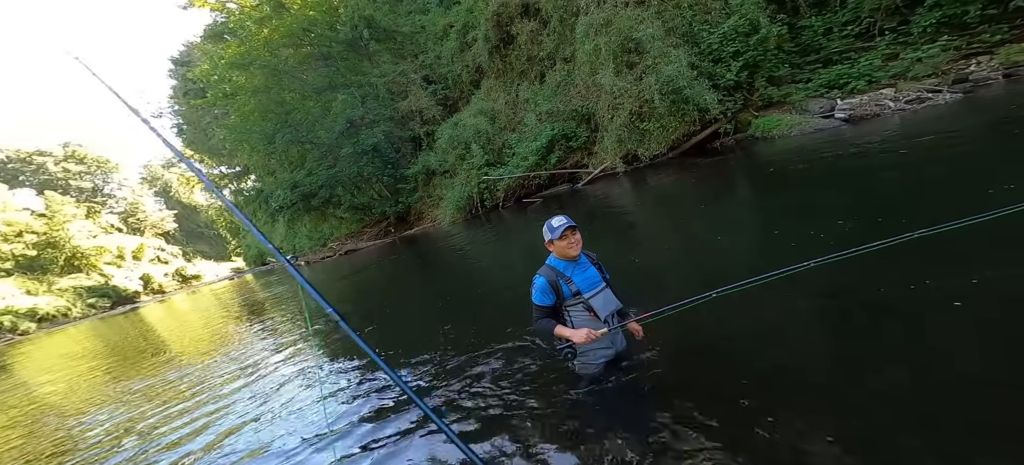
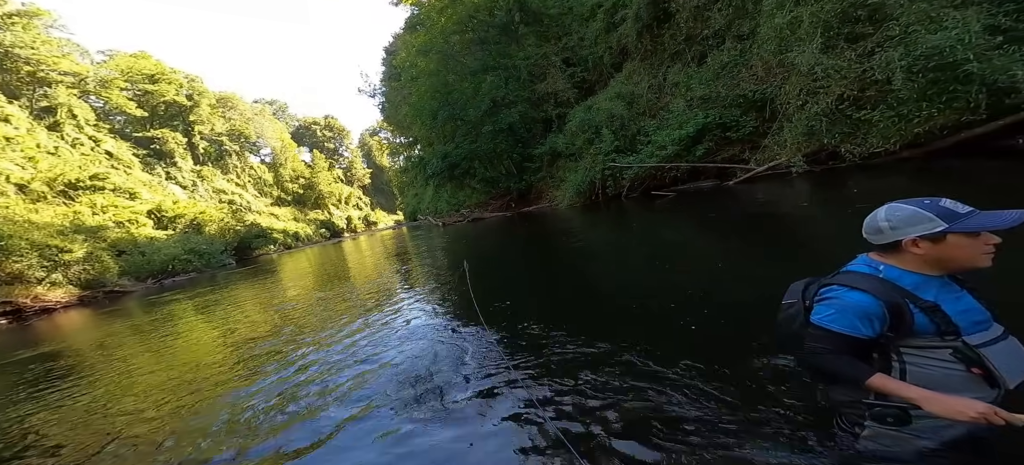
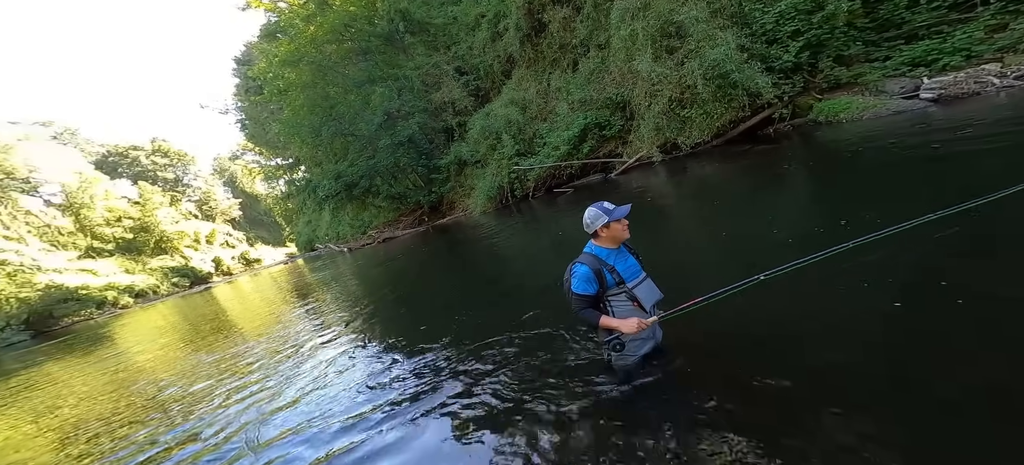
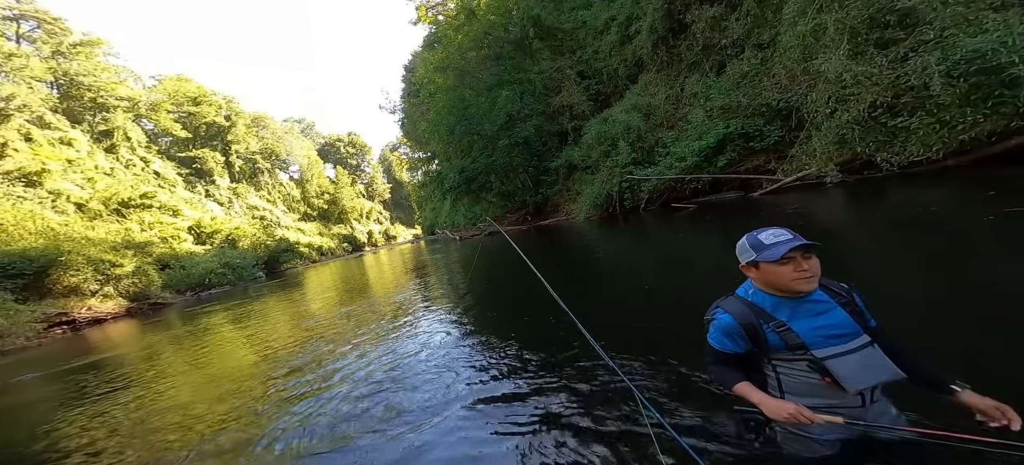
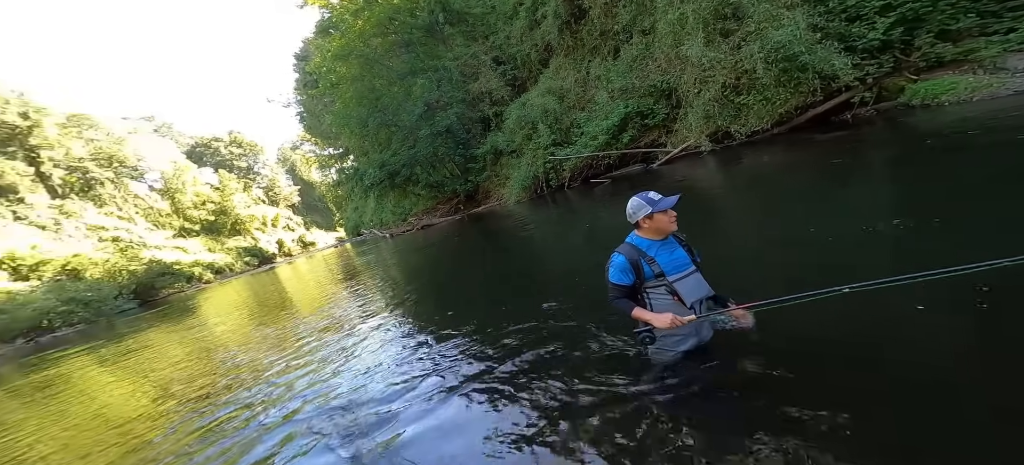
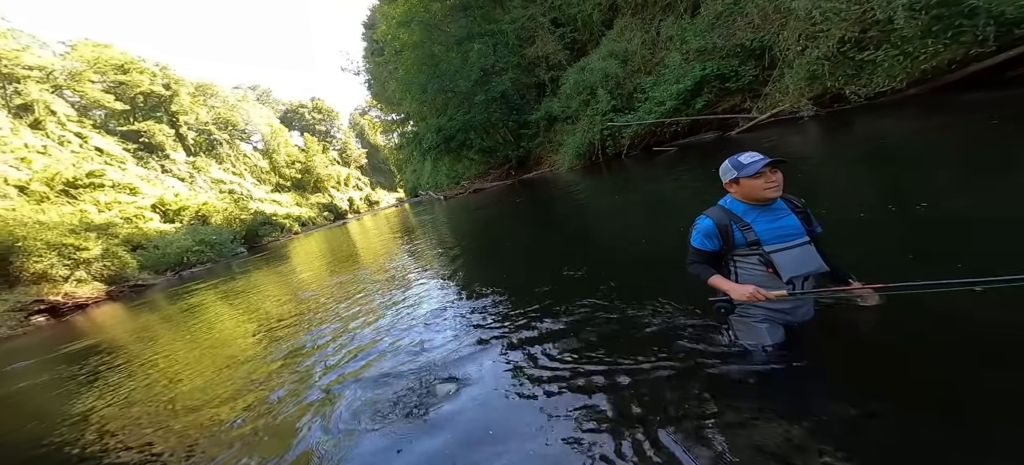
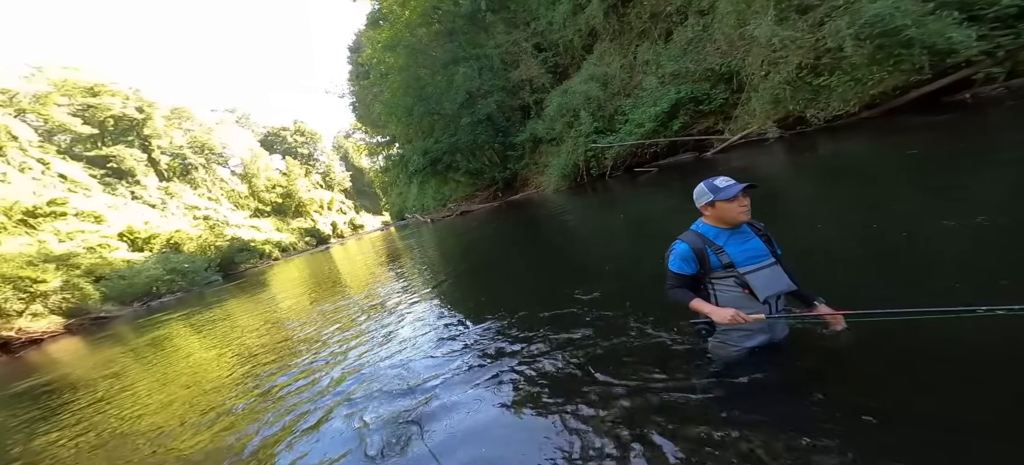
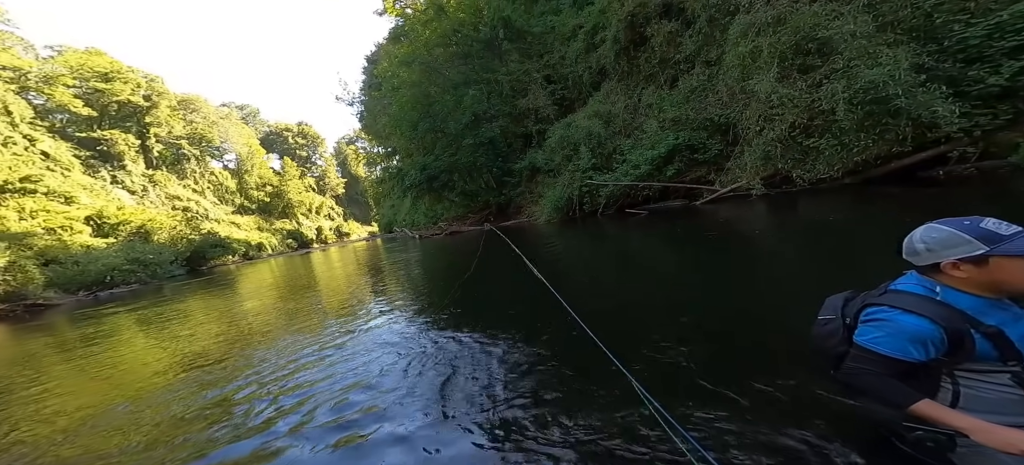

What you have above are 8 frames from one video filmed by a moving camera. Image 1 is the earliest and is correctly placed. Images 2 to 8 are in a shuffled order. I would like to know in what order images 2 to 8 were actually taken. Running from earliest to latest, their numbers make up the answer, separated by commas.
3, 5, 7, 6, 4, 2, 8
